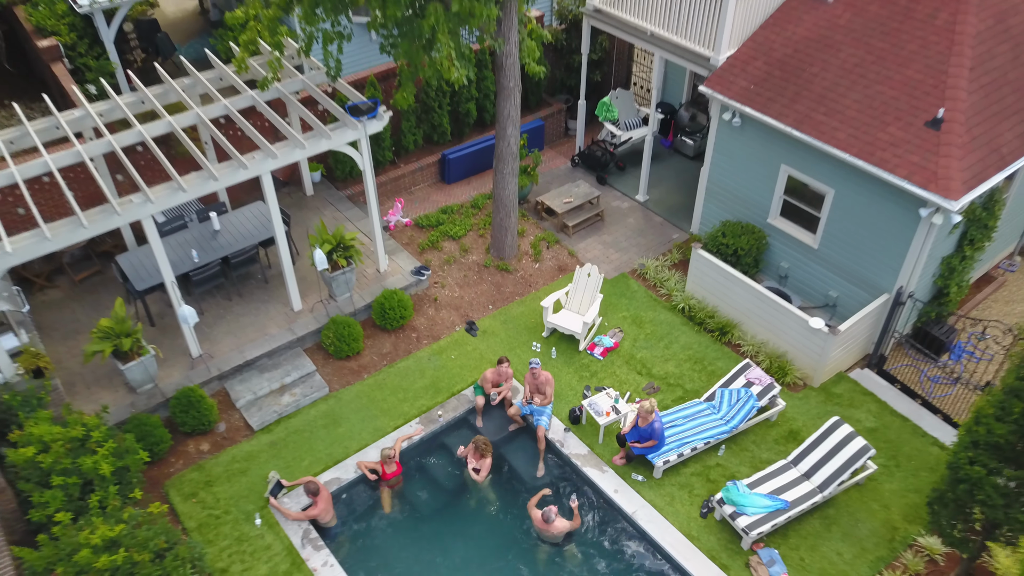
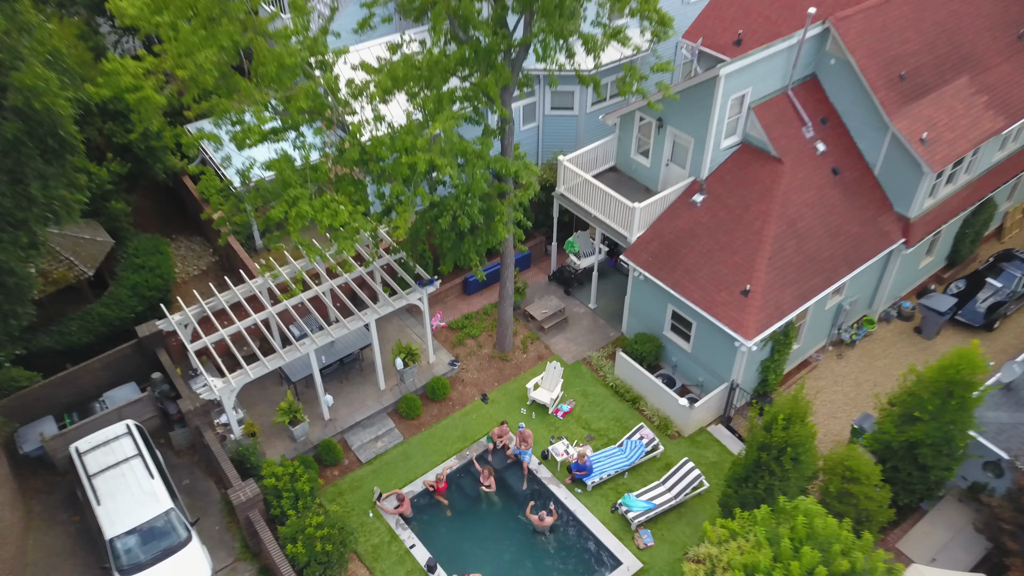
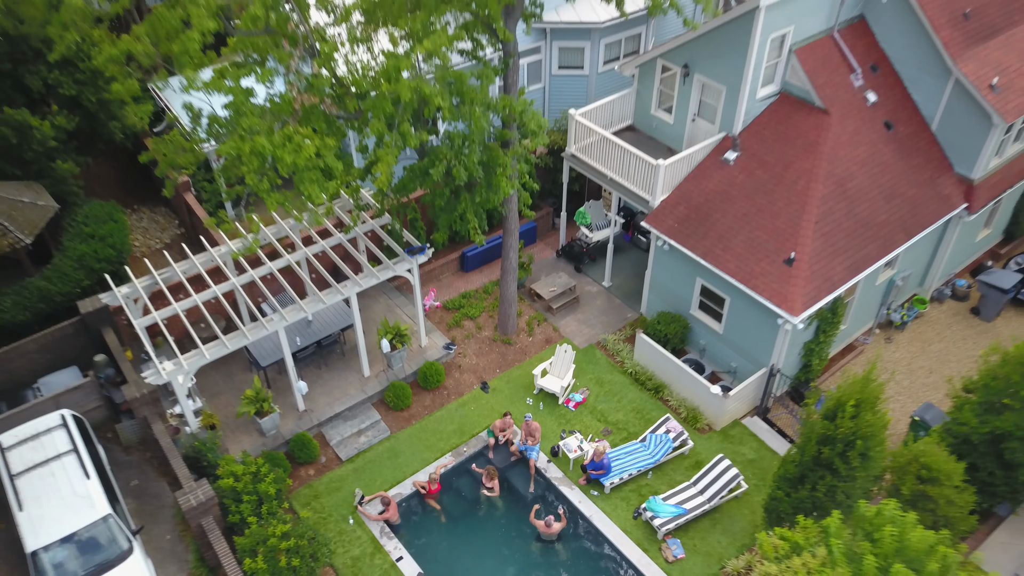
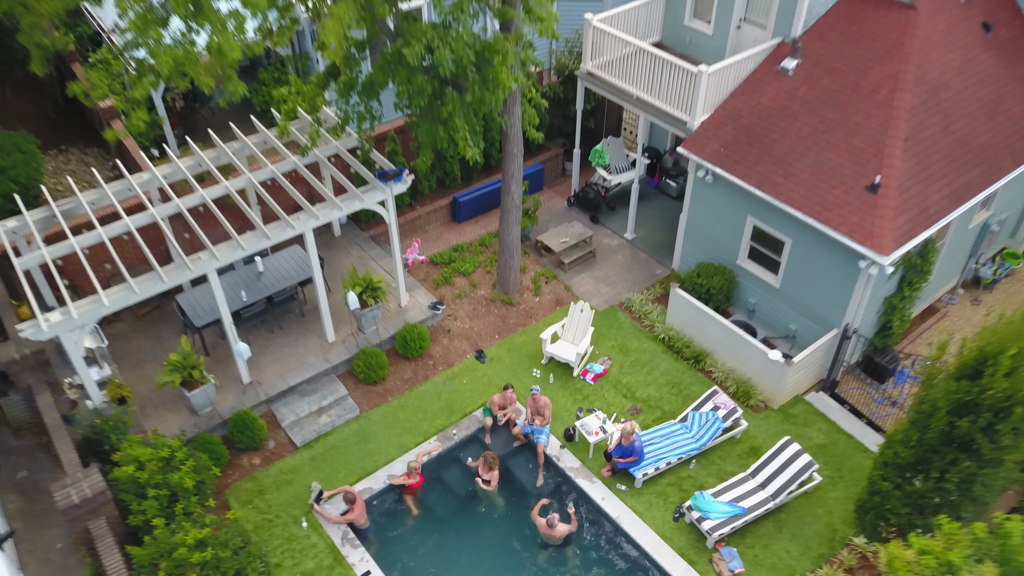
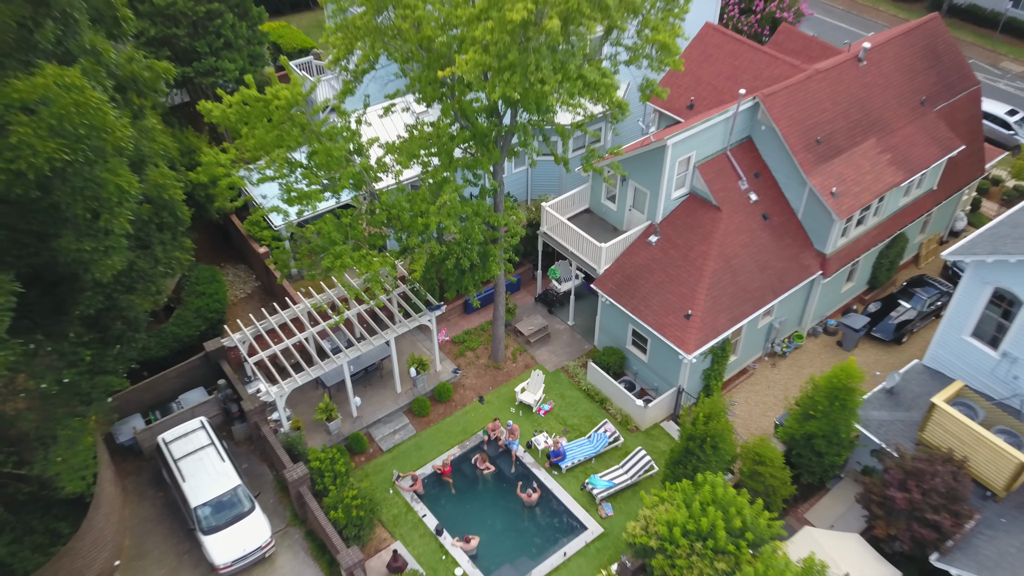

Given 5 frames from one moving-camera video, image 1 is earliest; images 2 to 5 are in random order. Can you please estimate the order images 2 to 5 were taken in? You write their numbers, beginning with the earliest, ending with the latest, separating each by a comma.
4, 3, 2, 5
